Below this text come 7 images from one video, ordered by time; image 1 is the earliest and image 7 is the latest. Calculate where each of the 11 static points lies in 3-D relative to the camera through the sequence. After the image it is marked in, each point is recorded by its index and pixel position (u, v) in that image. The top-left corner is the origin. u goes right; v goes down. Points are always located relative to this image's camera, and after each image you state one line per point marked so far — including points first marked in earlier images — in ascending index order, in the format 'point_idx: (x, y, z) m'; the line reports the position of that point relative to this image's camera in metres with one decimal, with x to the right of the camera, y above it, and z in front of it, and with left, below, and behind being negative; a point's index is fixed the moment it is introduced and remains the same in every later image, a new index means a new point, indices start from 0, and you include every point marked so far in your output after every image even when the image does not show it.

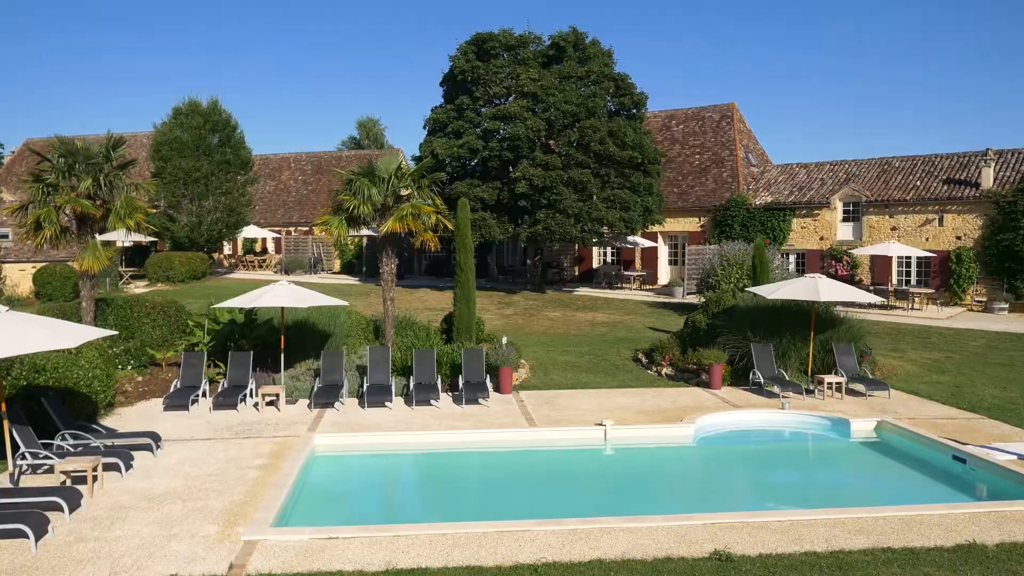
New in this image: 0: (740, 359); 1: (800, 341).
0: (+4.1, -1.3, +14.2) m
1: (+5.1, -0.9, +13.9) m
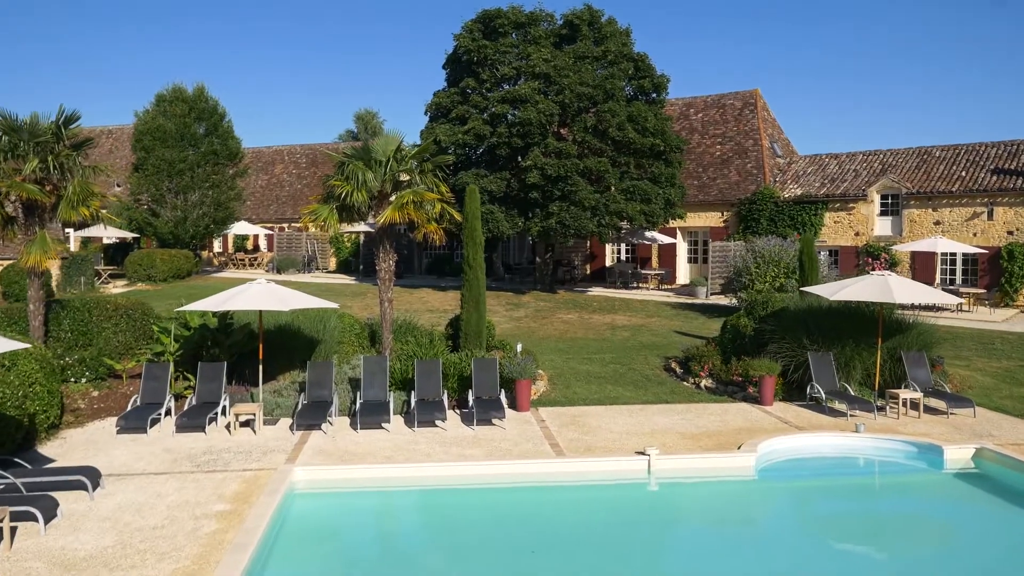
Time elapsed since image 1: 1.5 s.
0: (+4.4, -1.3, +12.2) m
1: (+5.4, -0.9, +12.0) m
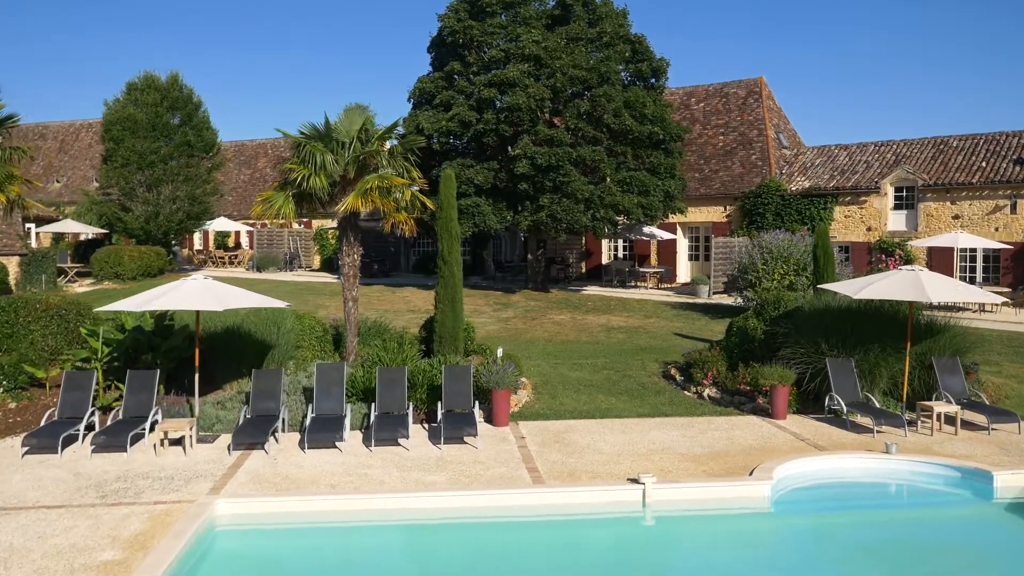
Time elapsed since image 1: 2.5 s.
0: (+4.1, -1.3, +10.8) m
1: (+5.1, -0.9, +10.5) m
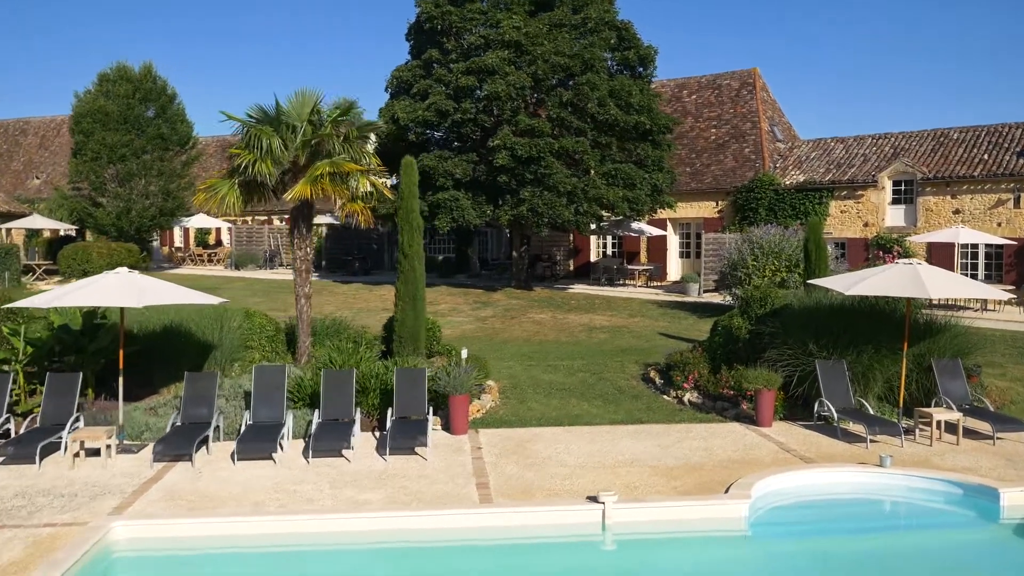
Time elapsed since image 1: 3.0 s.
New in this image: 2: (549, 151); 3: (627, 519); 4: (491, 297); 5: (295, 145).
0: (+3.6, -1.2, +9.9) m
1: (+4.6, -0.8, +9.6) m
2: (+0.9, +3.1, +18.1) m
3: (+1.0, -1.9, +6.6) m
4: (-0.5, -0.2, +19.9) m
5: (-2.9, +1.9, +10.5) m
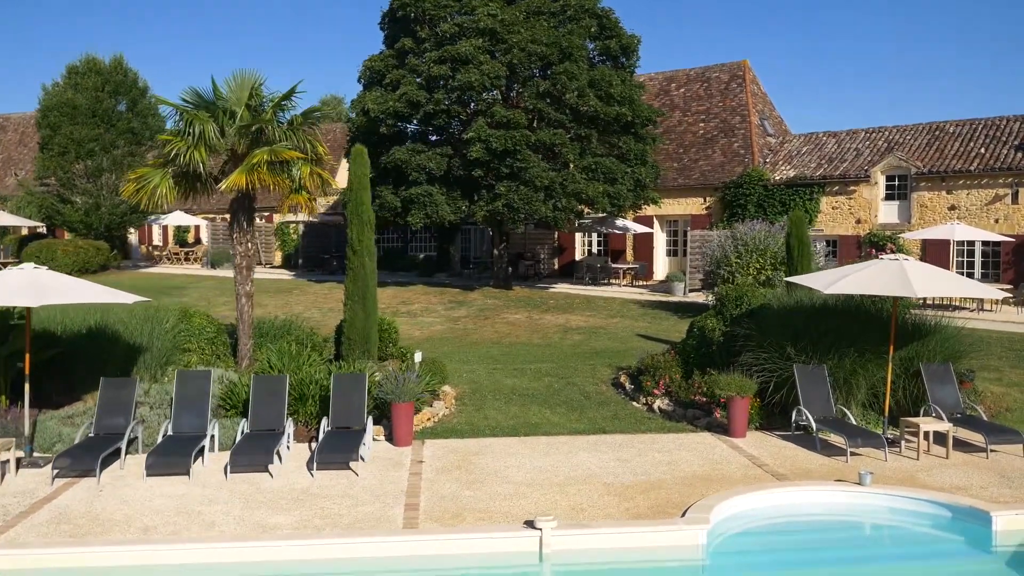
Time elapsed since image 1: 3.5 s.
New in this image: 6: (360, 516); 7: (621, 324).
0: (+3.0, -1.2, +9.1) m
1: (+4.0, -0.8, +8.8) m
2: (+0.3, +3.1, +17.3) m
3: (+0.4, -1.9, +5.8) m
4: (-1.1, -0.2, +19.1) m
5: (-3.4, +1.9, +9.7) m
6: (-1.2, -1.8, +6.3) m
7: (+2.2, -0.7, +15.6) m
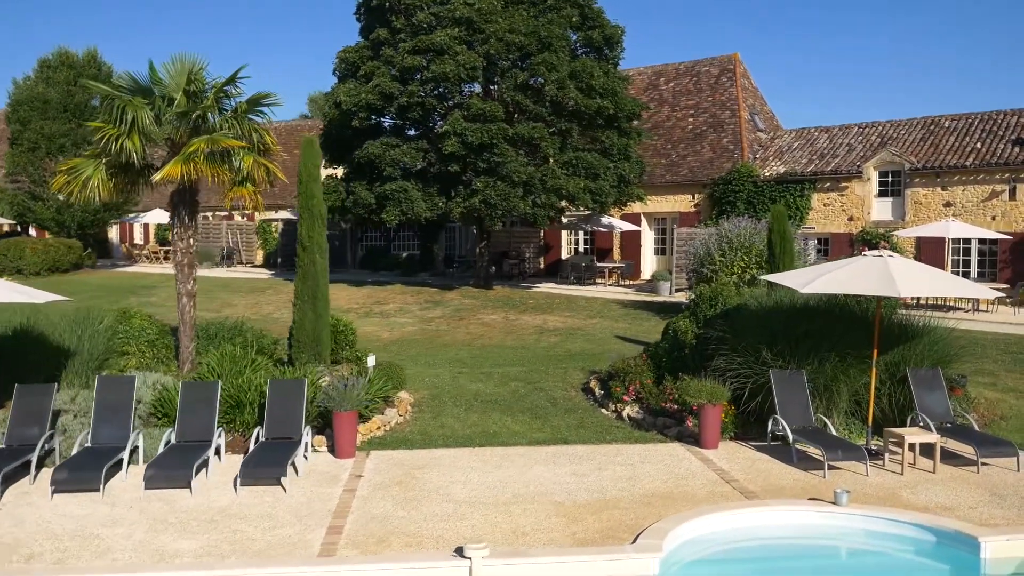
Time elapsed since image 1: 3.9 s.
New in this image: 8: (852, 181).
0: (+2.6, -1.2, +8.4) m
1: (+3.6, -0.8, +8.2) m
2: (-0.2, +3.2, +16.6) m
3: (-0.1, -1.9, +5.2) m
4: (-1.6, -0.2, +18.4) m
5: (-3.9, +1.9, +9.0) m
6: (-1.7, -1.8, +5.7) m
7: (+1.7, -0.7, +14.9) m
8: (+8.5, +2.7, +19.8) m
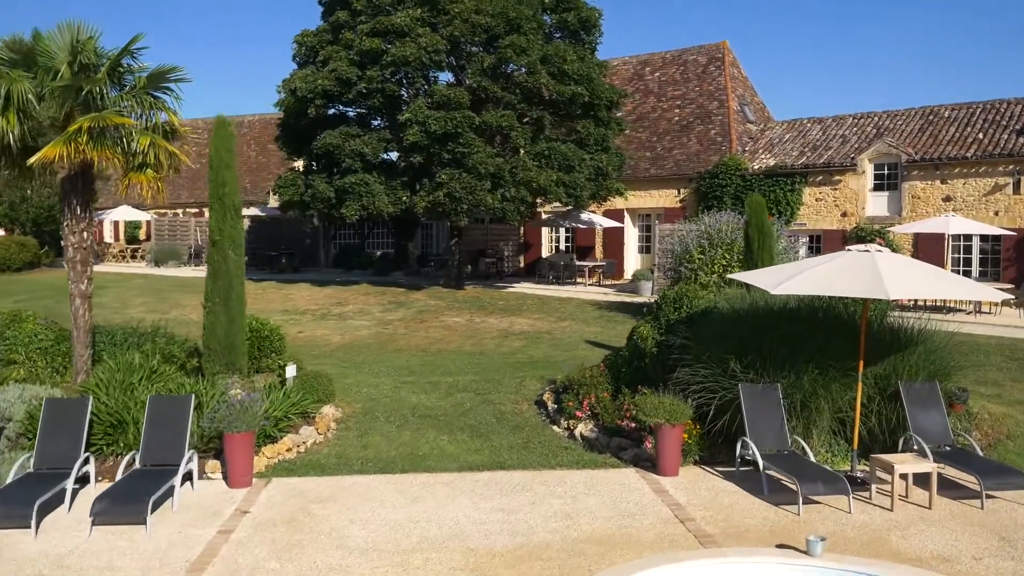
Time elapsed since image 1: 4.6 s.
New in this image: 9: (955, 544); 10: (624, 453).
0: (+1.9, -1.2, +7.3) m
1: (+2.9, -0.8, +7.0) m
2: (-0.8, +3.2, +15.5) m
3: (-0.7, -1.9, +4.0) m
4: (-2.2, -0.2, +17.3) m
5: (-4.6, +1.9, +7.9) m
6: (-2.3, -1.8, +4.5) m
7: (+1.0, -0.7, +13.8) m
8: (+7.9, +2.7, +18.6) m
9: (+3.0, -1.7, +5.3) m
10: (+1.1, -1.6, +7.4) m
